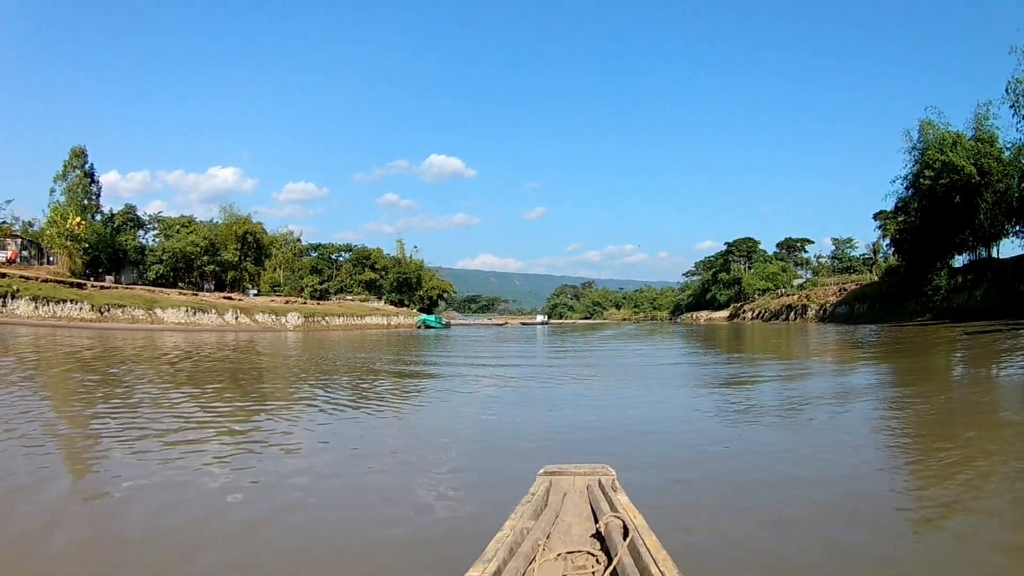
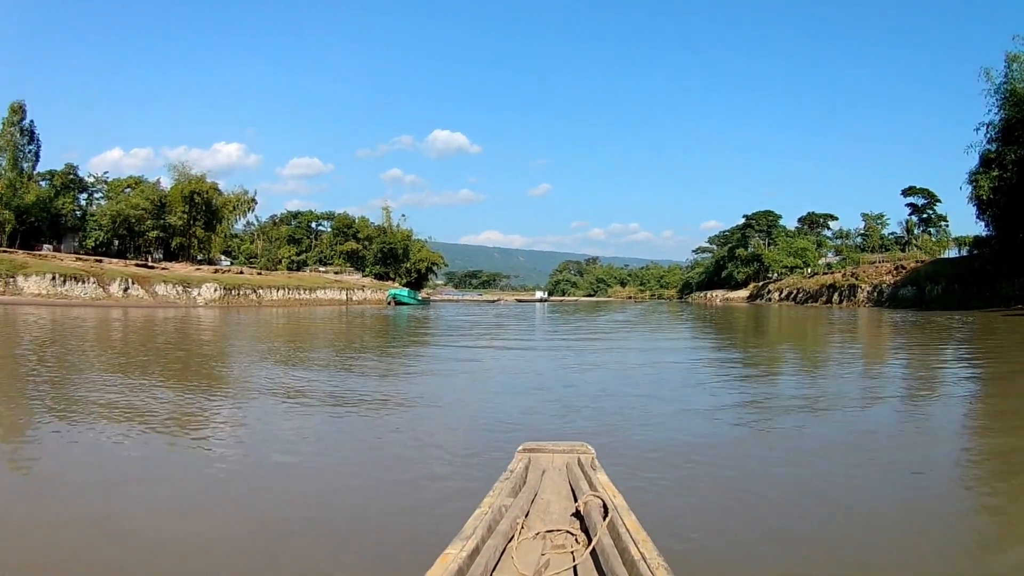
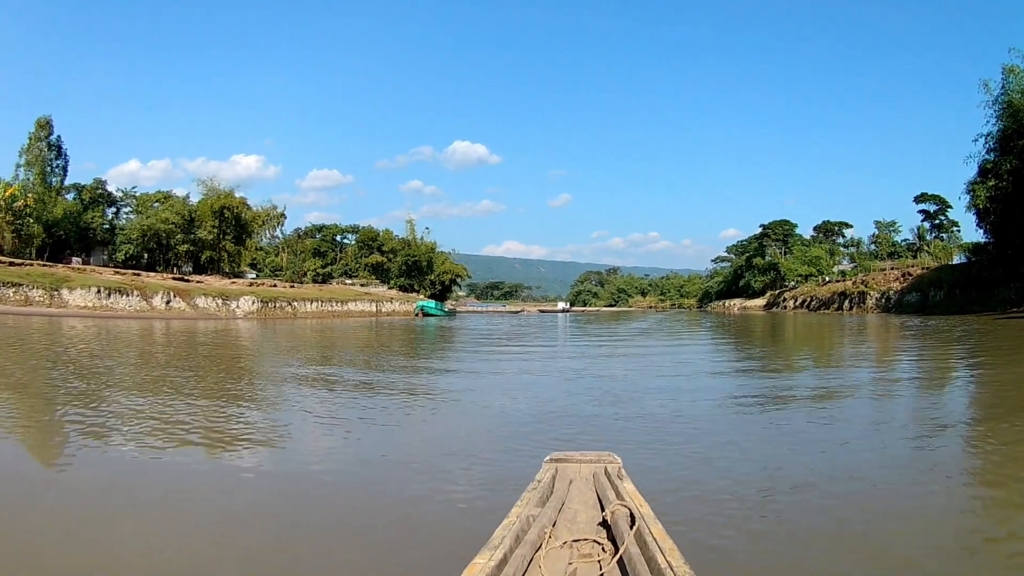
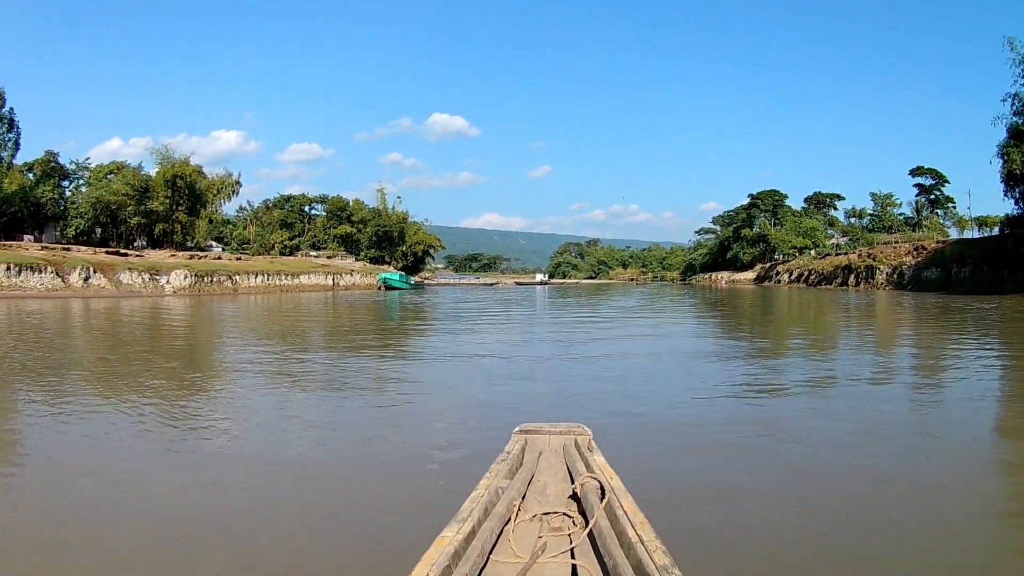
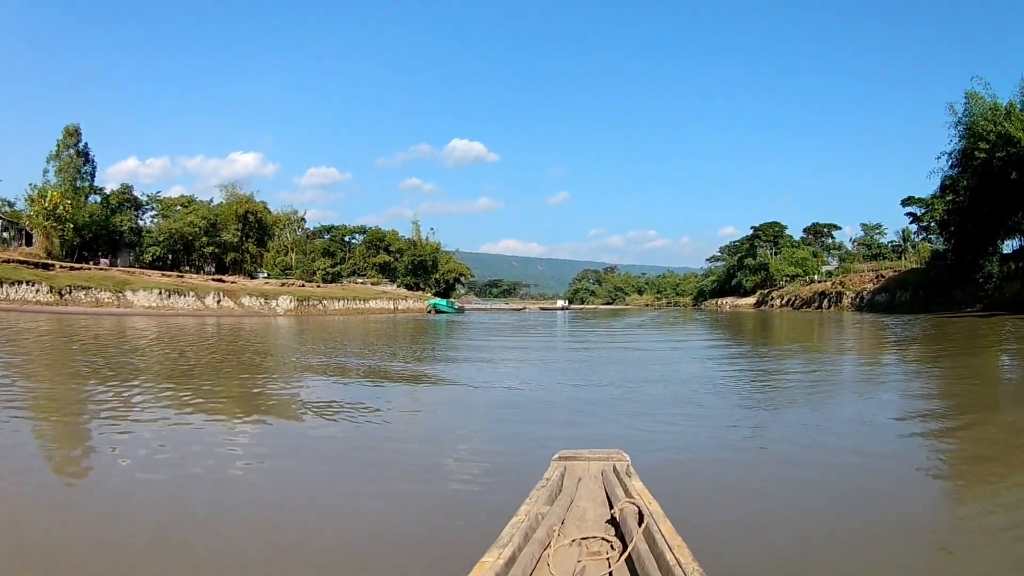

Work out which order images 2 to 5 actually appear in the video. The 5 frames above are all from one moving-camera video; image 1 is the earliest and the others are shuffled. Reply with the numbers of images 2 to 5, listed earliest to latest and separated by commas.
5, 3, 2, 4
